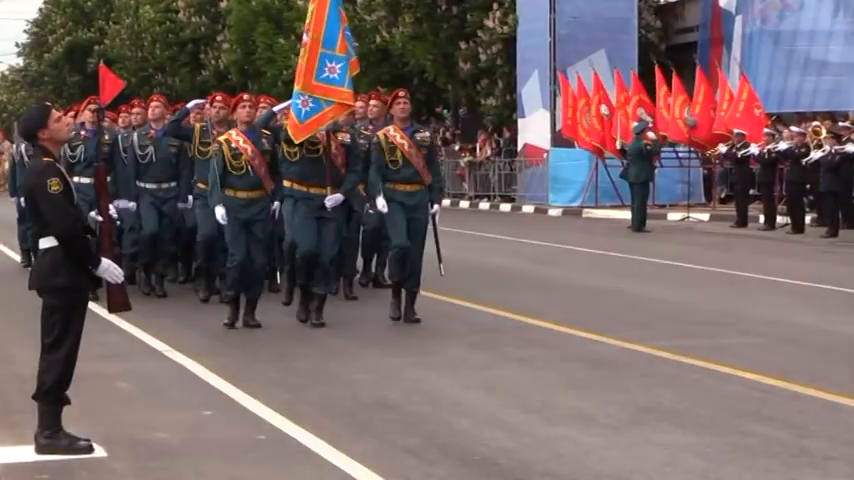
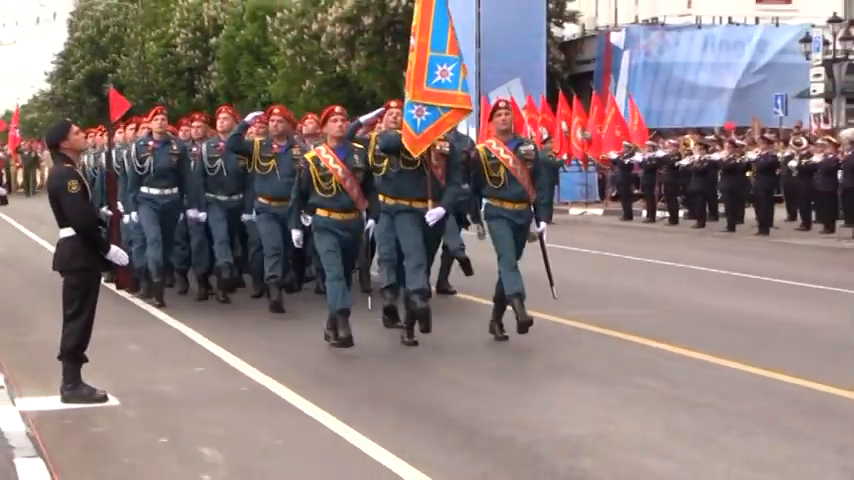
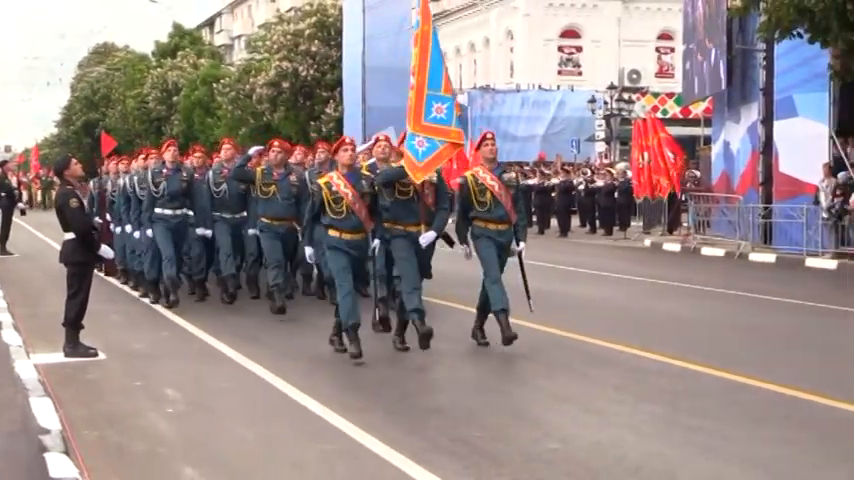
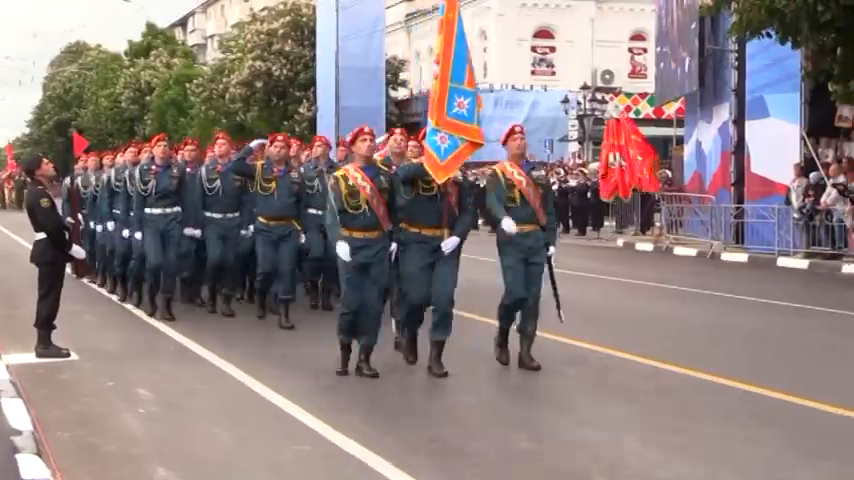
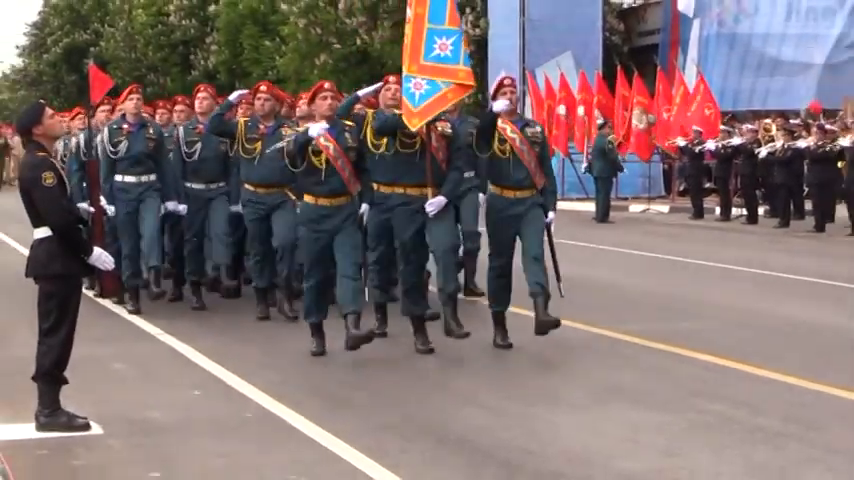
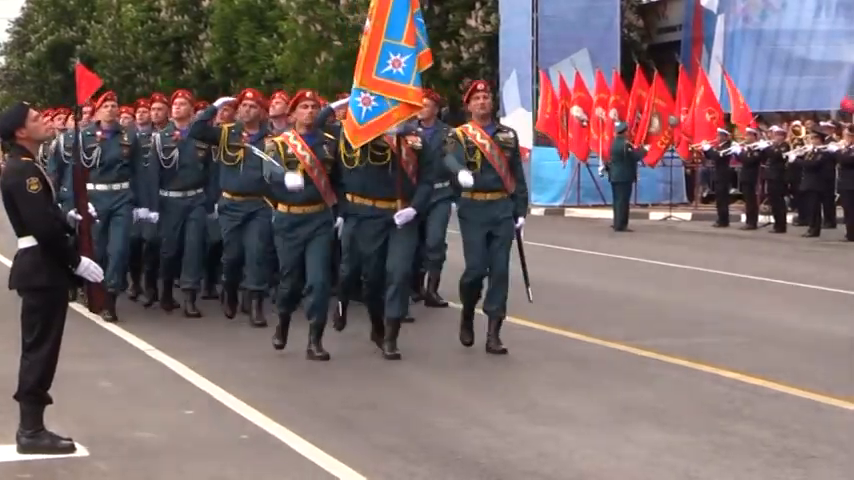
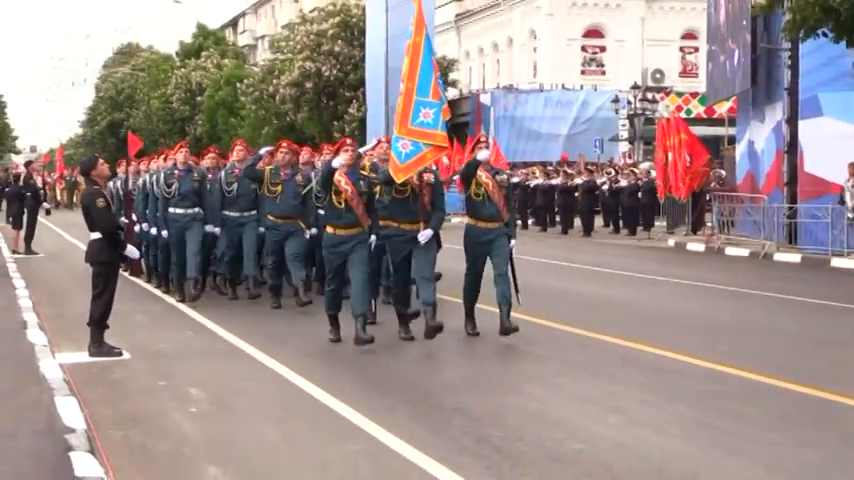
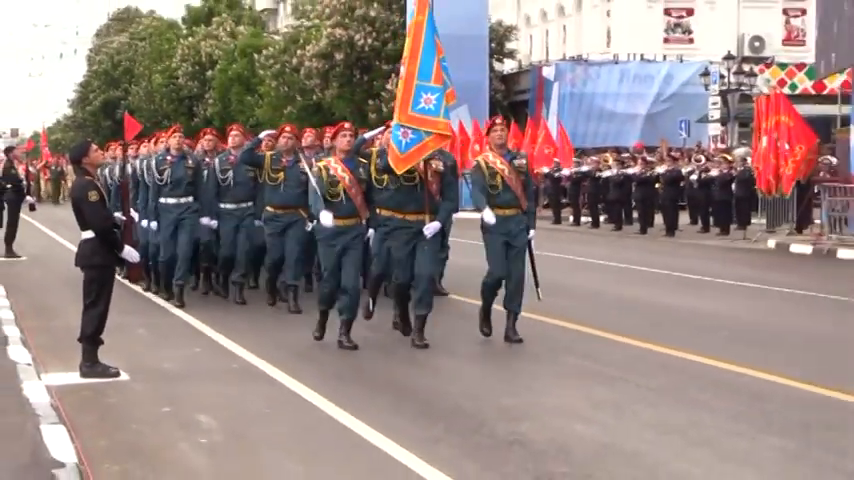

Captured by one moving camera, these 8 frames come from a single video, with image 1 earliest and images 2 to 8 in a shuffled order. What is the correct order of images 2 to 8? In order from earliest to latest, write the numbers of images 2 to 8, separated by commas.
6, 5, 2, 8, 7, 3, 4
